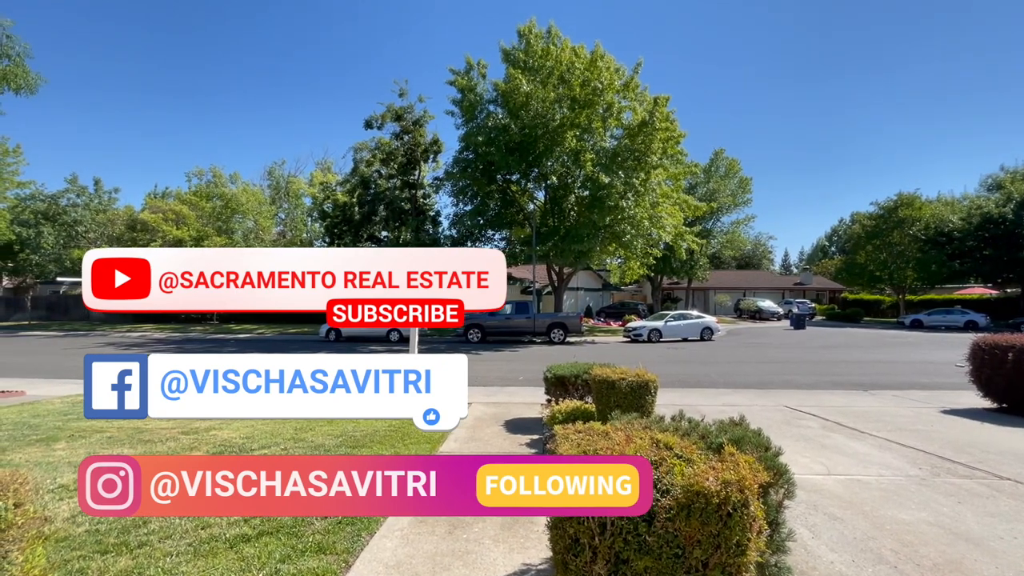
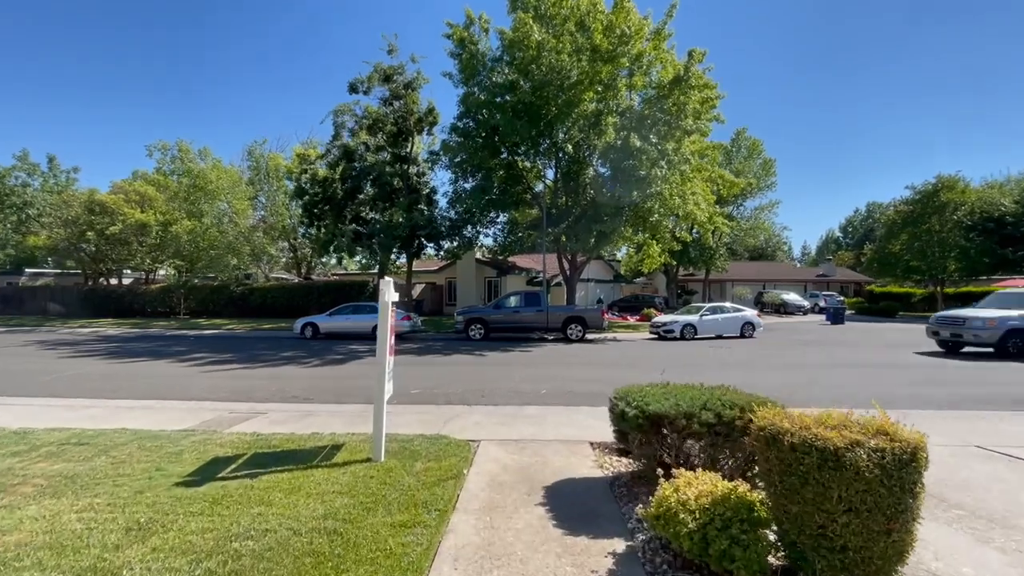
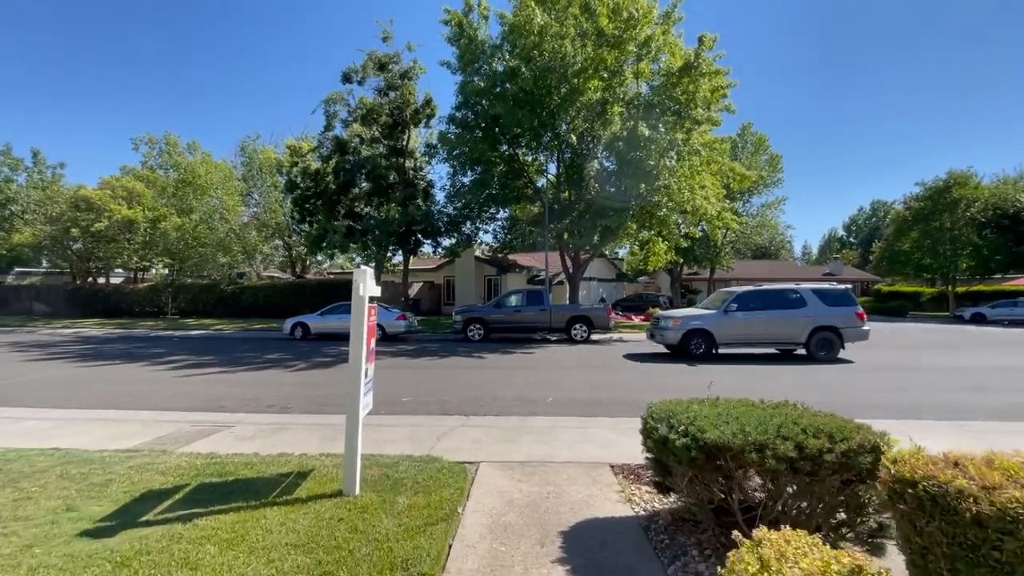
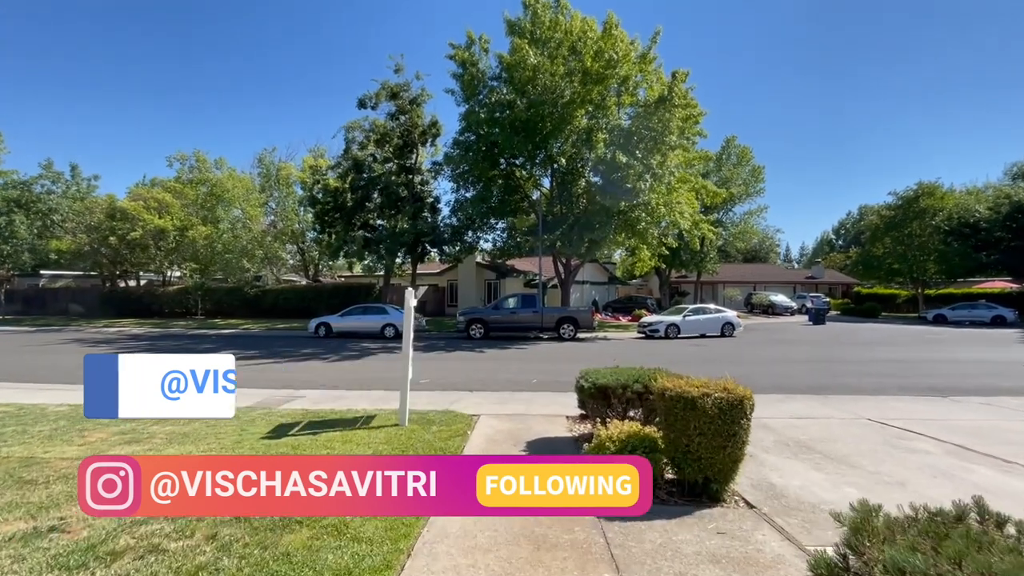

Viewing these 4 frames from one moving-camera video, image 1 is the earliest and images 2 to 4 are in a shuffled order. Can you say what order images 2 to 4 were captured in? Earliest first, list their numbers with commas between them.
4, 2, 3
